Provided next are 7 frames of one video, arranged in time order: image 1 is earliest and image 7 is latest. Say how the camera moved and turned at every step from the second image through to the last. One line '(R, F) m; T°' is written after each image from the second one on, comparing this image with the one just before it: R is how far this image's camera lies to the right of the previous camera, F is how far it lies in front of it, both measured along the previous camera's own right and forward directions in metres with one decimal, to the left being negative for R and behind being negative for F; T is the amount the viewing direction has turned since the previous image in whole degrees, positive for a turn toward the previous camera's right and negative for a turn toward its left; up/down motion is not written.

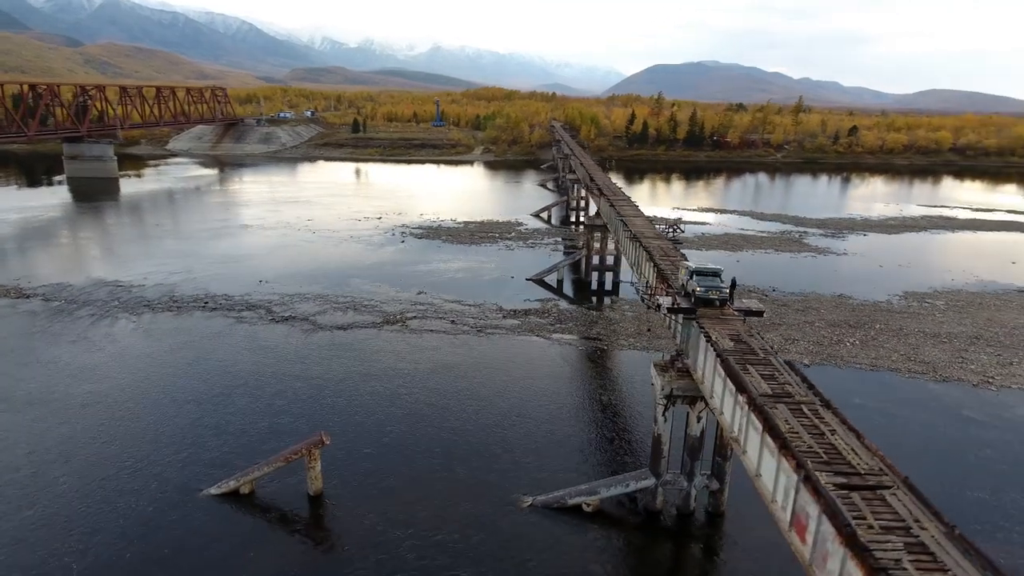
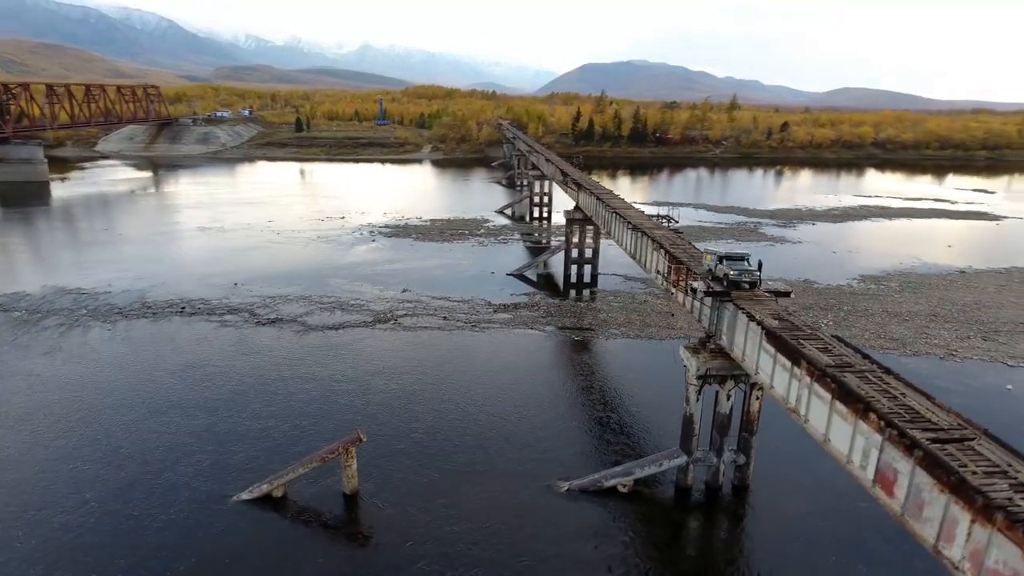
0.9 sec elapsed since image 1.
(-2.5, -0.2) m; +6°
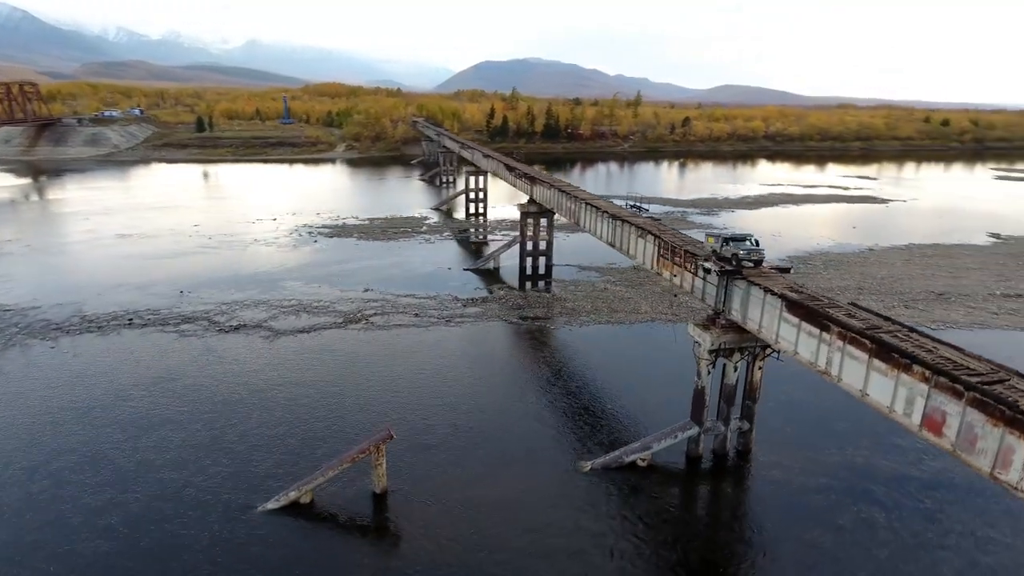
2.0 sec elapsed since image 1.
(-3.1, -0.1) m; +9°
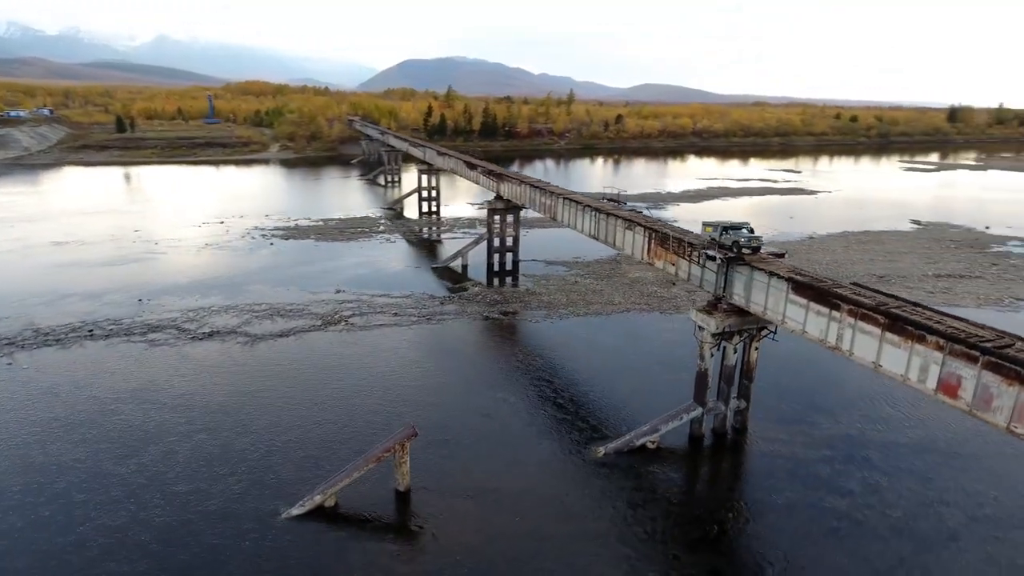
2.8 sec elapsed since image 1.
(-2.3, -0.1) m; +6°
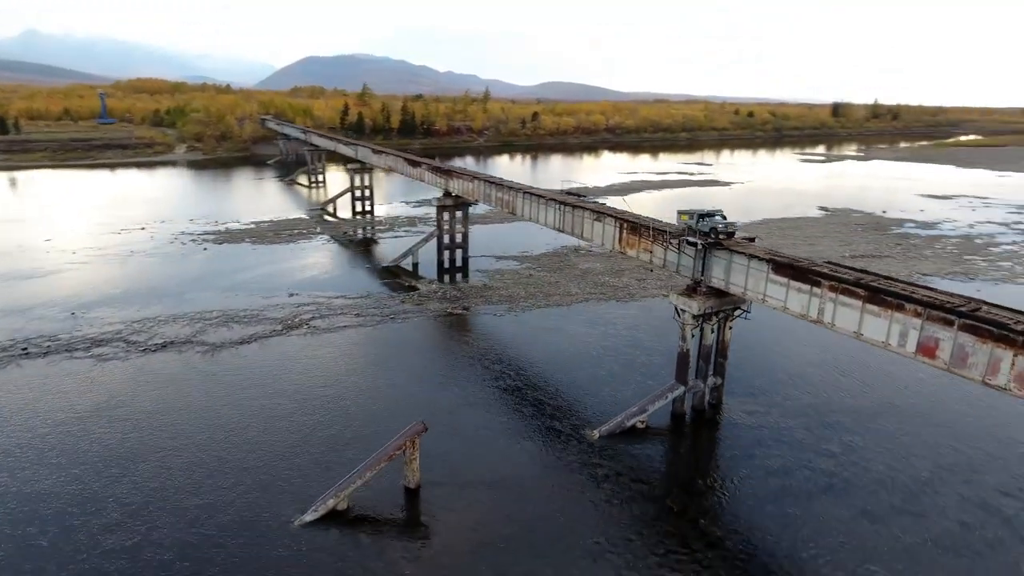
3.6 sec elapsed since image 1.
(-2.3, -0.1) m; +8°
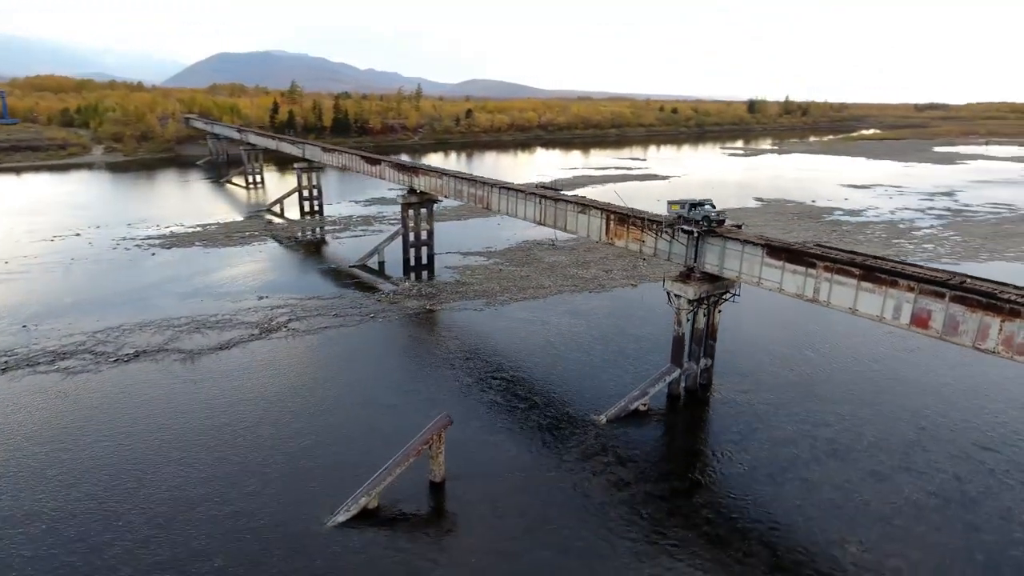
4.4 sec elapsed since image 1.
(-2.3, -0.2) m; +7°
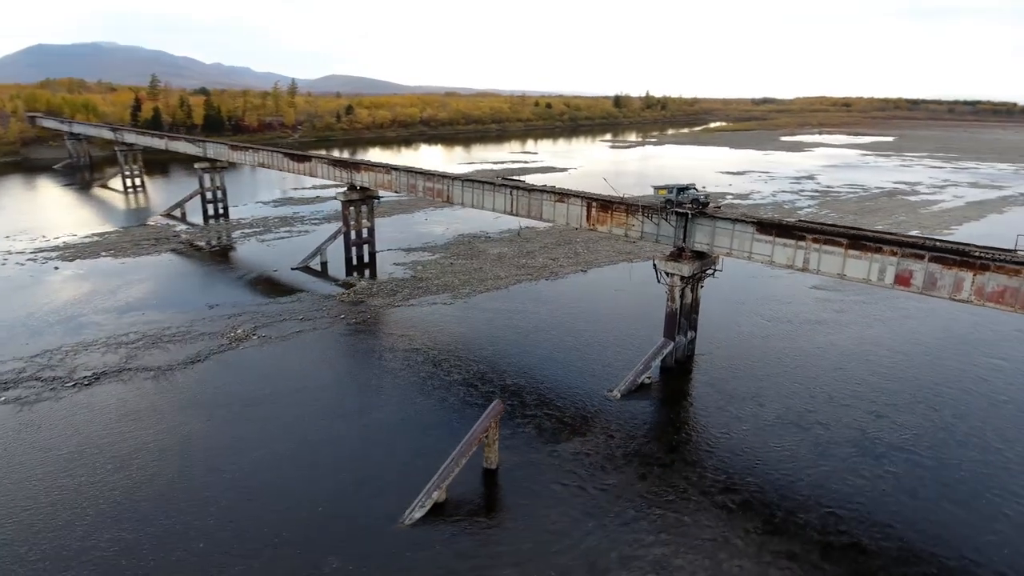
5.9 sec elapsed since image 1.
(-4.4, 0.0) m; +12°
